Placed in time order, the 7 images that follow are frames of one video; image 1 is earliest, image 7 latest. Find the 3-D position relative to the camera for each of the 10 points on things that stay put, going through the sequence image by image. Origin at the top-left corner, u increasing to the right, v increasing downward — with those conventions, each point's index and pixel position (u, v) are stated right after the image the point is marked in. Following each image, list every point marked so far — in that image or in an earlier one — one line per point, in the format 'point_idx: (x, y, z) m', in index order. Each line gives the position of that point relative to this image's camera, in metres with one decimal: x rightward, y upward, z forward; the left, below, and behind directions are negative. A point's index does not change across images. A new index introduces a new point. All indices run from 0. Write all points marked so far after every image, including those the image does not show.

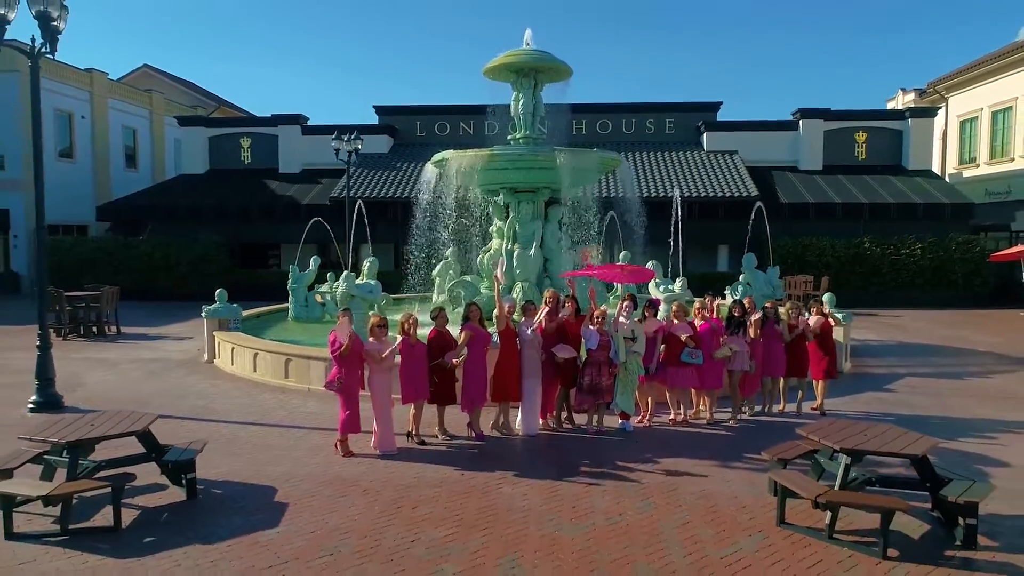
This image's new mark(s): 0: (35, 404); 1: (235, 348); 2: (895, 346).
0: (-5.1, -1.2, +8.1) m
1: (-3.8, -0.8, +10.4) m
2: (+6.5, -1.0, +12.8) m
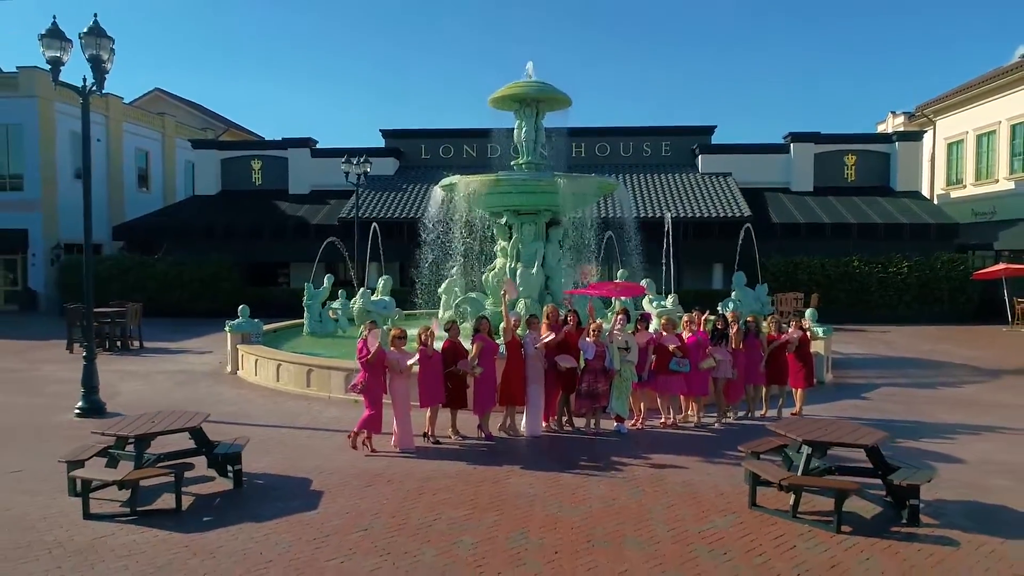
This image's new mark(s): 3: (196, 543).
0: (-5.0, -1.4, +8.8) m
1: (-3.7, -1.1, +11.1) m
2: (+6.6, -1.3, +13.5) m
3: (-2.1, -1.7, +5.0) m
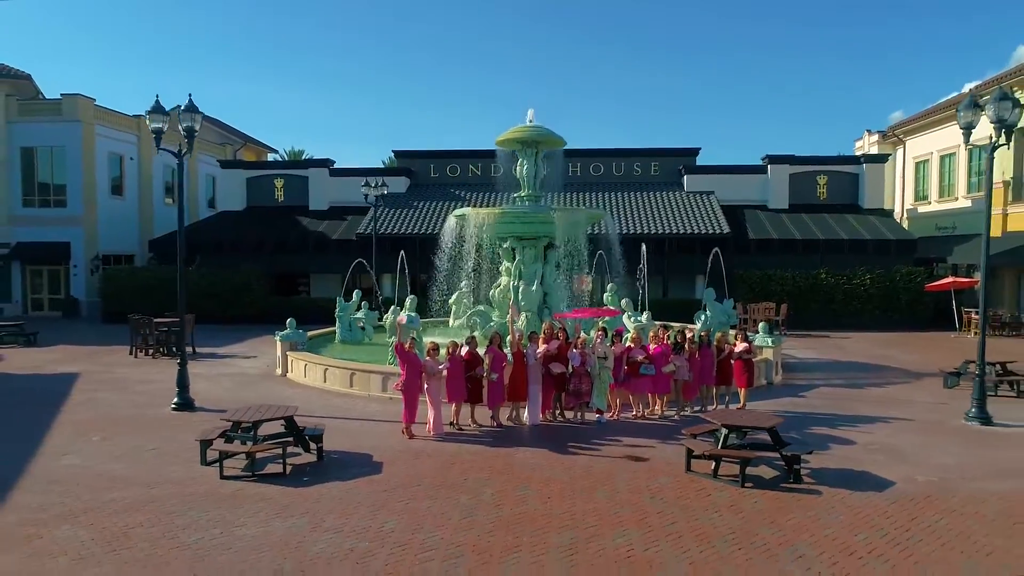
0: (-4.9, -1.7, +11.2) m
1: (-3.7, -1.4, +13.5) m
2: (+6.6, -1.6, +15.9) m
3: (-2.0, -2.0, +7.4) m
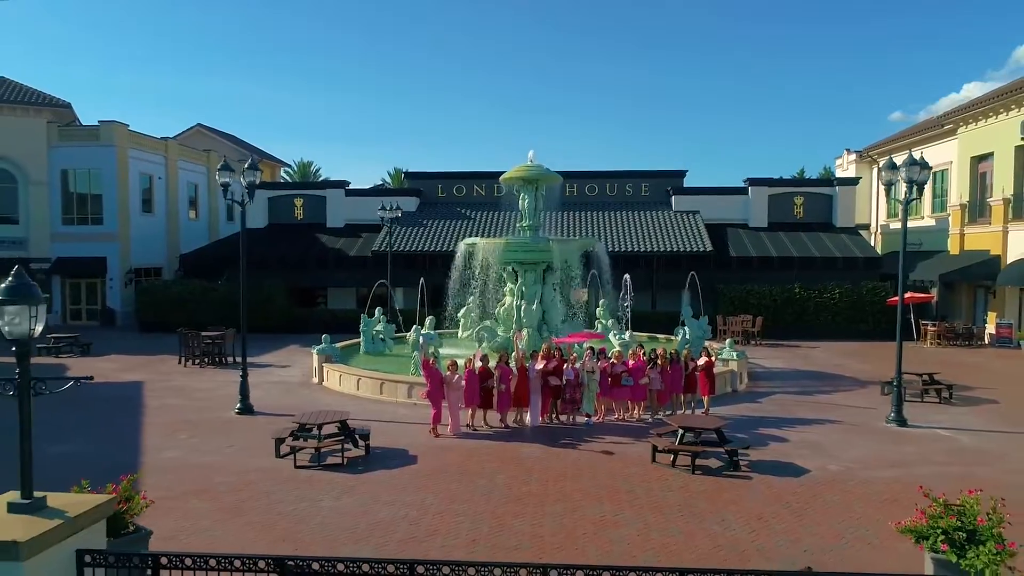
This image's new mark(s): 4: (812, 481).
0: (-4.9, -2.2, +13.6) m
1: (-3.6, -1.8, +15.9) m
2: (+6.7, -2.0, +18.3) m
3: (-1.9, -2.4, +9.7) m
4: (+3.8, -2.4, +9.6) m
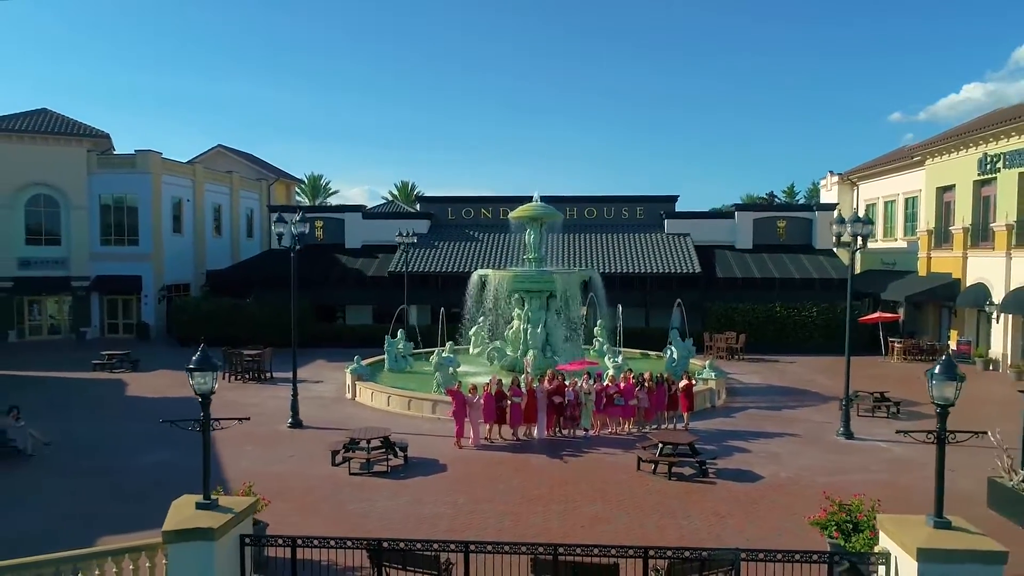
0: (-4.7, -2.9, +16.0) m
1: (-3.4, -2.5, +18.3) m
2: (+6.9, -2.7, +20.7) m
3: (-1.7, -3.1, +12.2) m
4: (+4.0, -3.1, +12.0) m
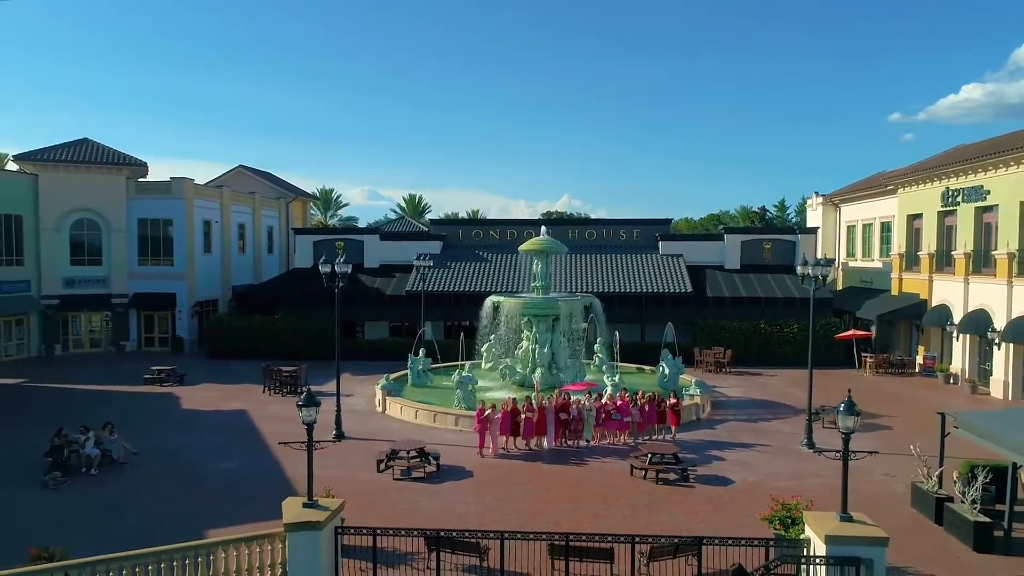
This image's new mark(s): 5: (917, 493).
0: (-4.4, -3.6, +18.7) m
1: (-3.1, -3.3, +21.0) m
2: (+7.2, -3.5, +23.4) m
3: (-1.4, -3.9, +14.9) m
4: (+4.3, -3.9, +14.7) m
5: (+7.2, -3.6, +13.4) m
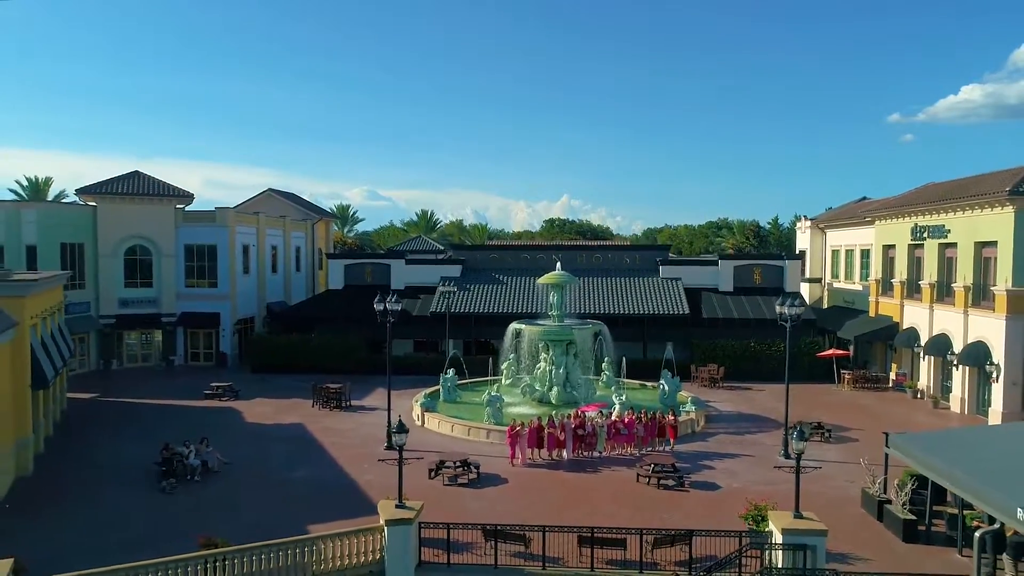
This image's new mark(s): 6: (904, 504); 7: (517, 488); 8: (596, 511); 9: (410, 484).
0: (-3.7, -4.6, +22.1) m
1: (-2.4, -4.3, +24.4) m
2: (+7.9, -4.5, +26.9) m
3: (-0.7, -4.9, +18.3) m
4: (+5.0, -4.9, +18.1) m
5: (+7.9, -4.6, +16.9) m
6: (+8.1, -4.5, +15.7) m
7: (+0.1, -4.9, +18.5) m
8: (+1.9, -5.0, +16.7) m
9: (-2.5, -4.9, +18.9) m
